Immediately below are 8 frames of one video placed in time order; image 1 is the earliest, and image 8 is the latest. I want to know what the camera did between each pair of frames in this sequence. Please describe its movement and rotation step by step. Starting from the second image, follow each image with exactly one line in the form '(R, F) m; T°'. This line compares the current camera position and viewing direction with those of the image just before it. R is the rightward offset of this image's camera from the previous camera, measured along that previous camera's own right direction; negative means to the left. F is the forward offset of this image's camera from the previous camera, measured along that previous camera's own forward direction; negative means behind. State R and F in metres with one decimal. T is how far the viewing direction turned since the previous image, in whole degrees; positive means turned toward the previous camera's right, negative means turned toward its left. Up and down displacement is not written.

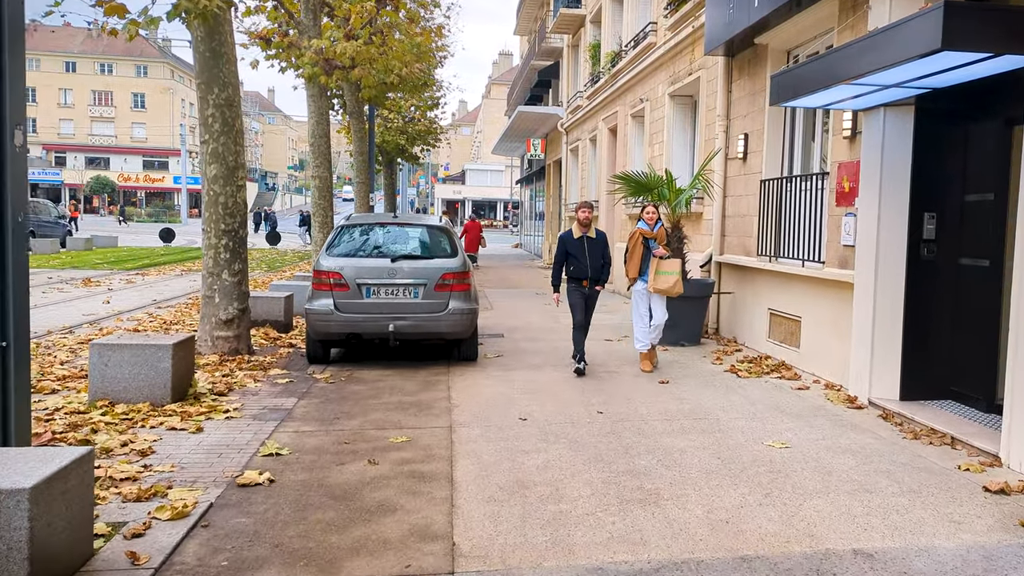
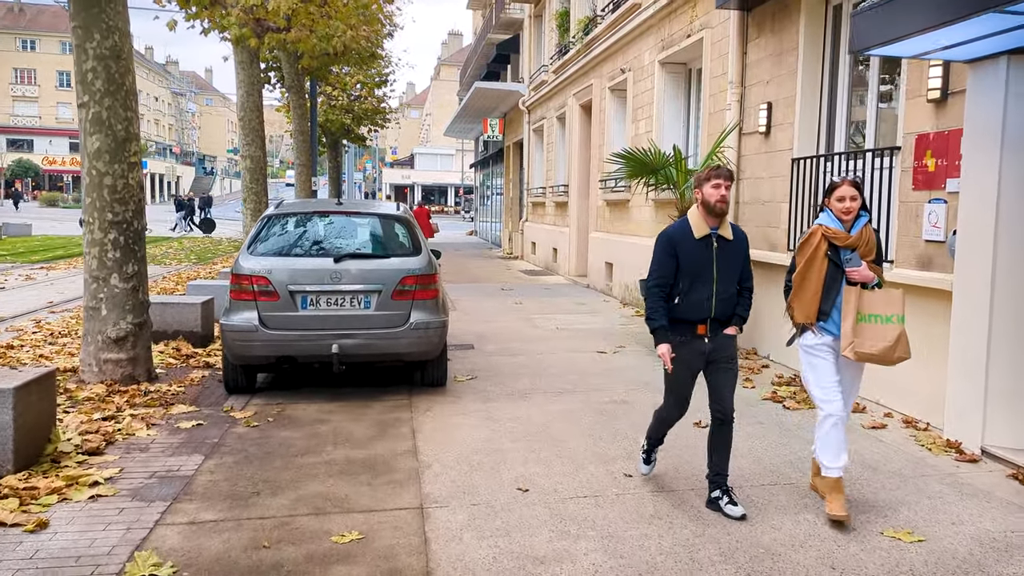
(-0.2, +1.8) m; +4°
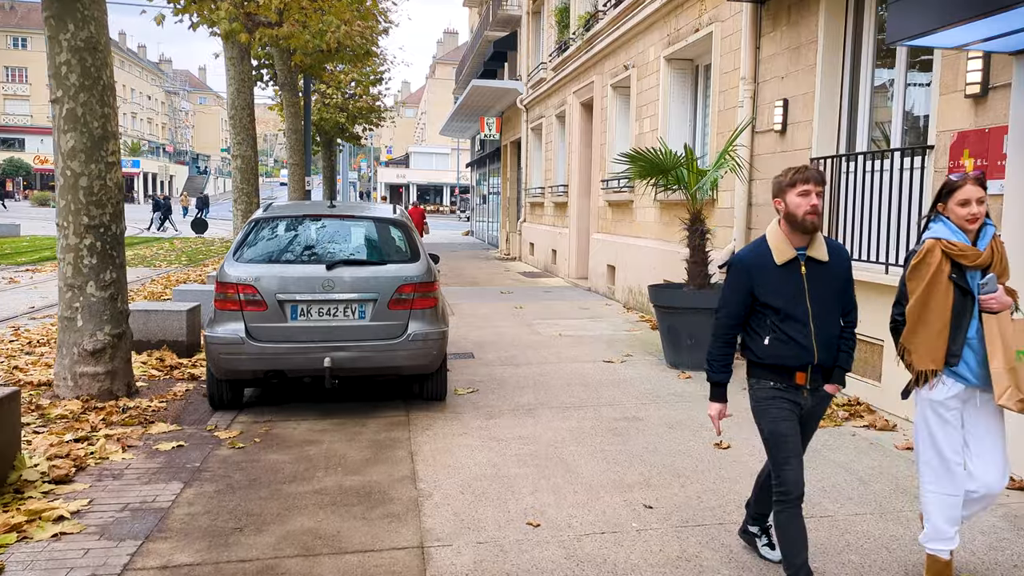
(-0.1, +0.4) m; 0°
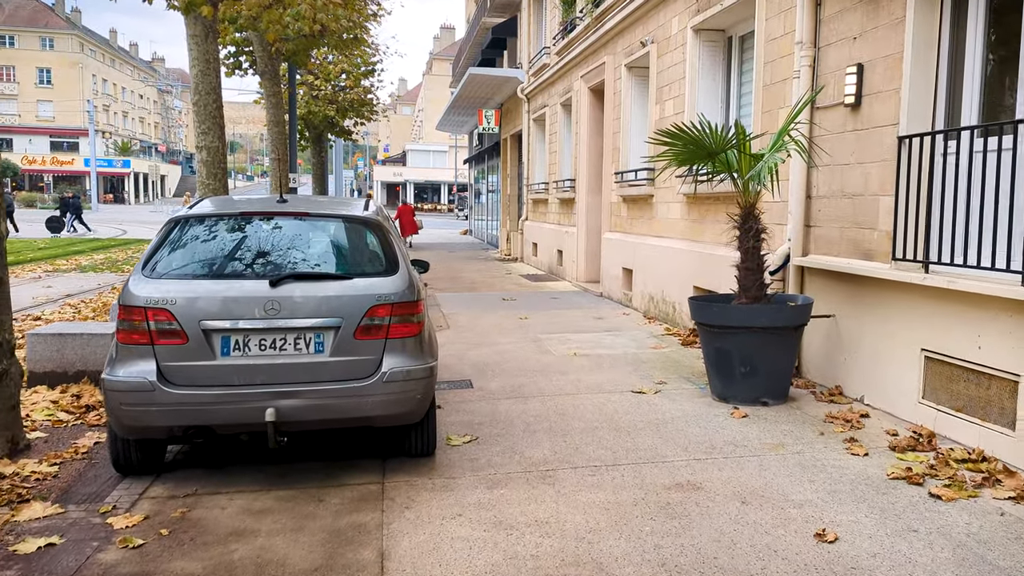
(-0.1, +1.5) m; 0°
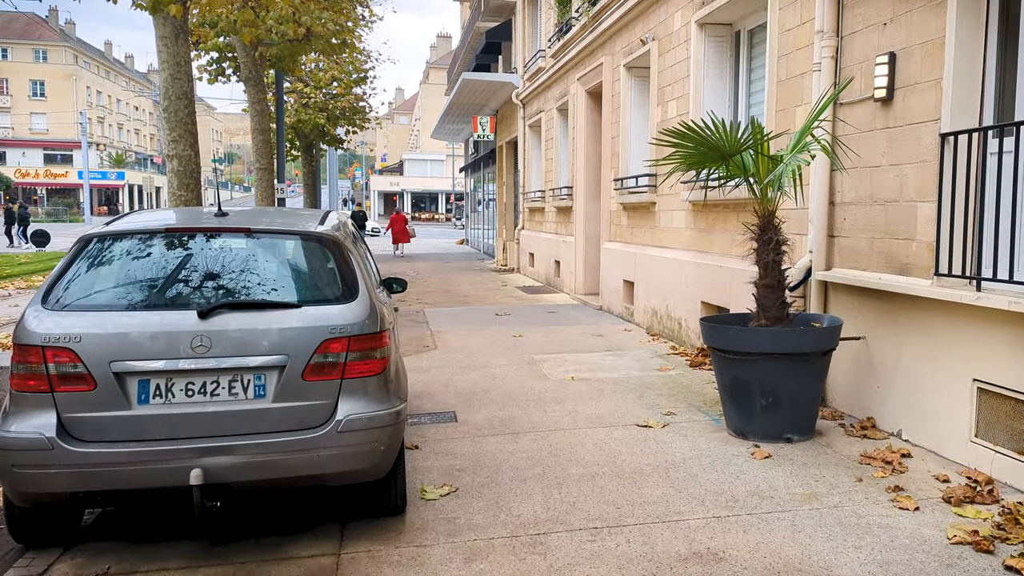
(+0.1, +0.7) m; 0°
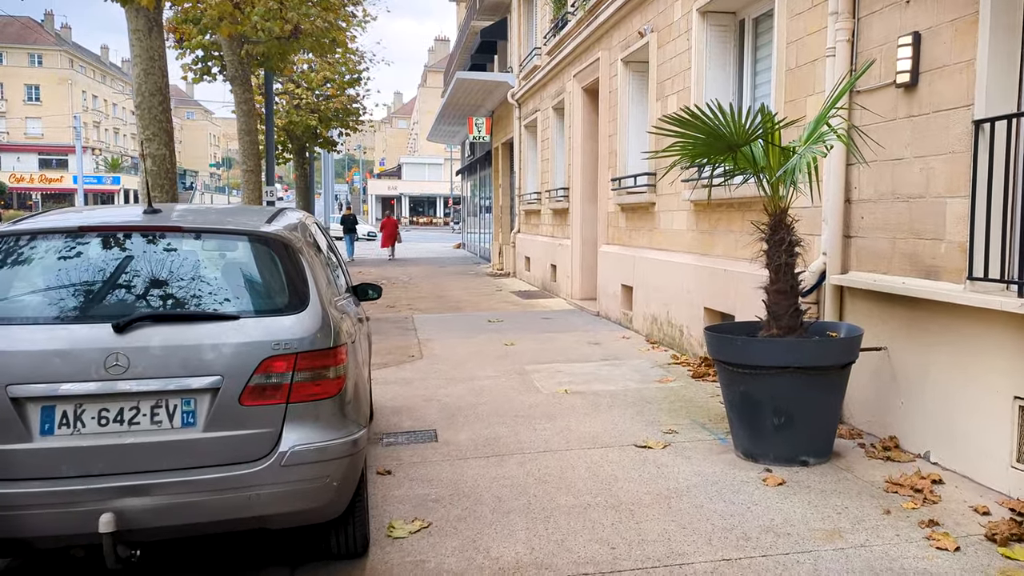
(+0.1, +0.5) m; 0°
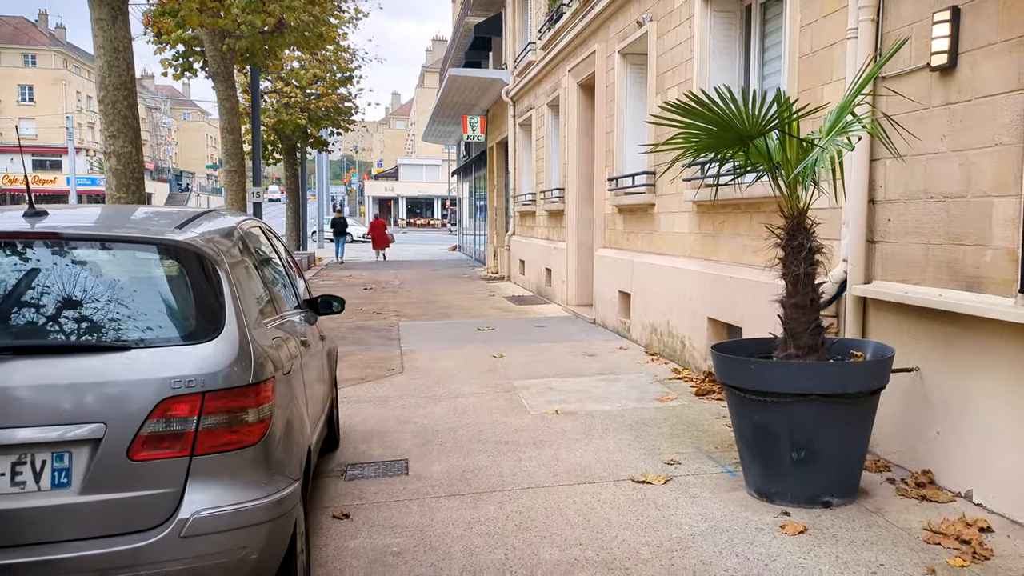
(+0.1, +0.6) m; 0°
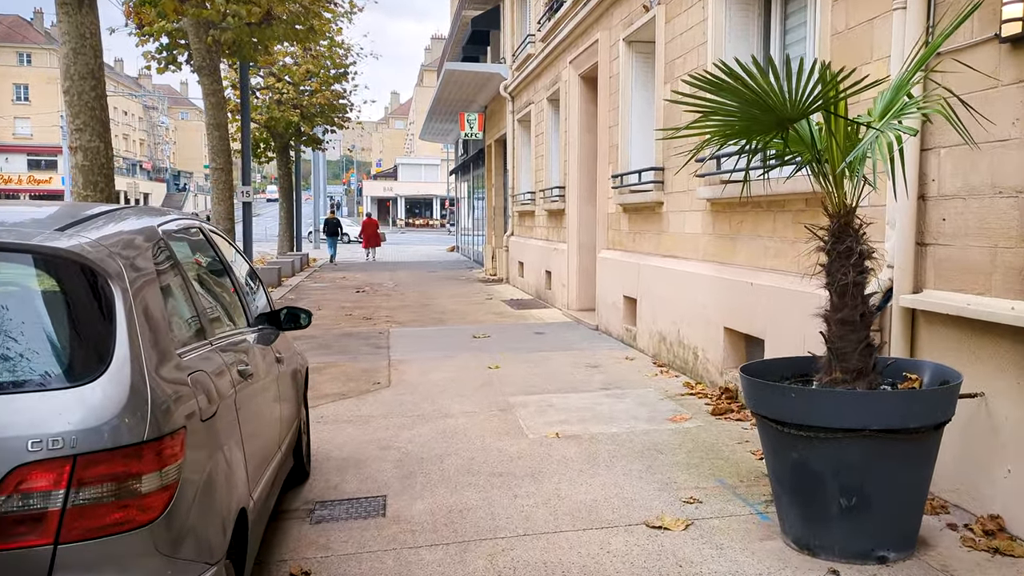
(0.0, +0.6) m; 0°
